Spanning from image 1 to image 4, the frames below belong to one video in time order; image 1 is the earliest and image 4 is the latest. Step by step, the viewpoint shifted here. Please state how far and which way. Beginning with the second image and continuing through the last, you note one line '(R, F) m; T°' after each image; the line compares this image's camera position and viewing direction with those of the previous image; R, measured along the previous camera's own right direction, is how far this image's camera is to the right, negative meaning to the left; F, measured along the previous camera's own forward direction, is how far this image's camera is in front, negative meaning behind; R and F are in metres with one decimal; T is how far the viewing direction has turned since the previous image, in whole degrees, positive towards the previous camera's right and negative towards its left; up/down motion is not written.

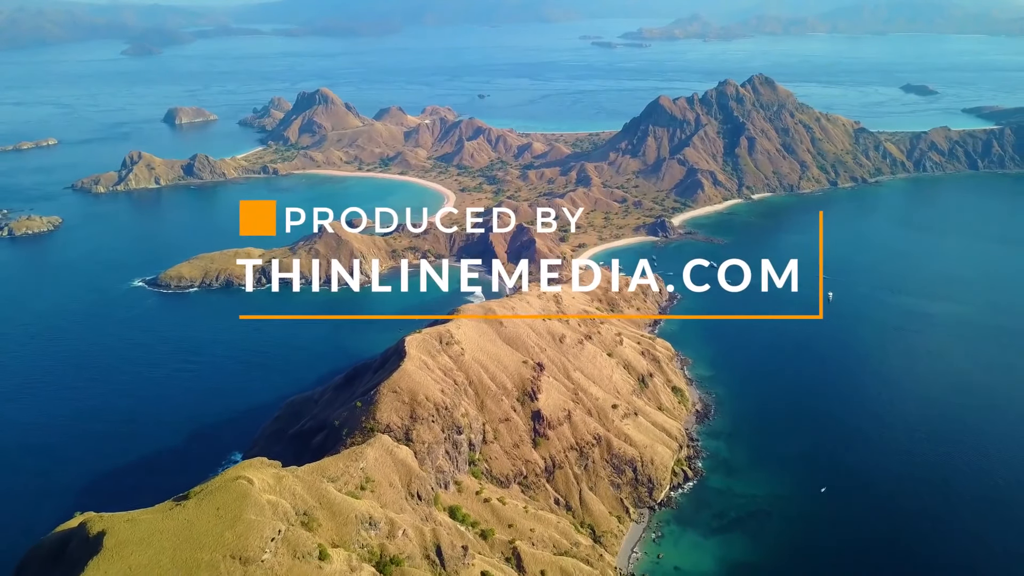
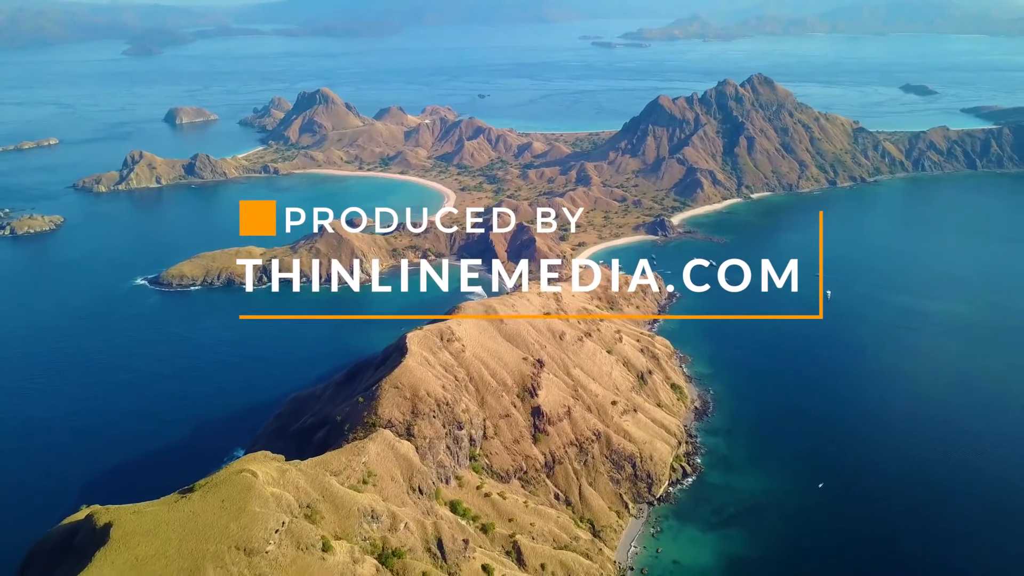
(0.0, -0.7) m; 0°
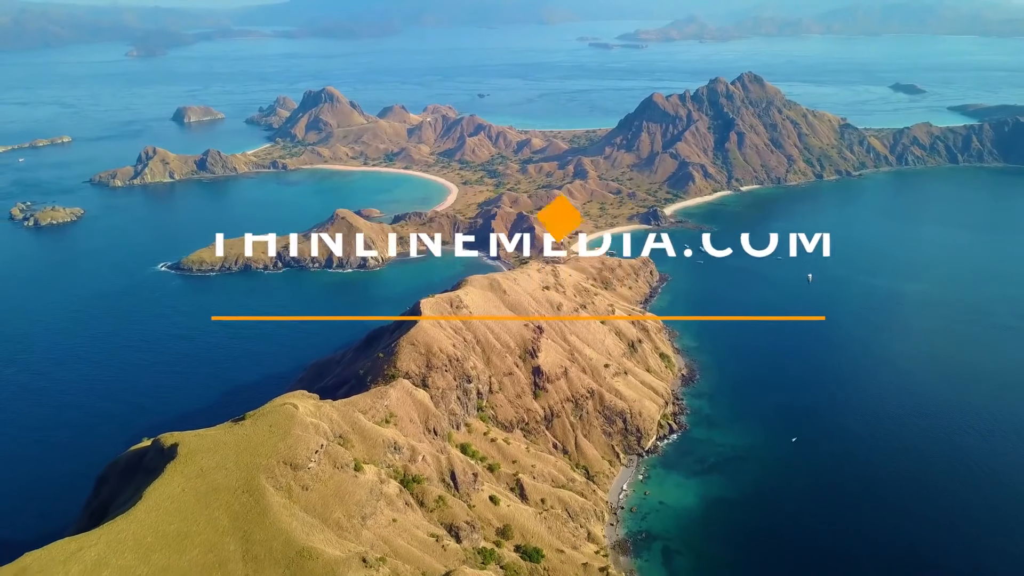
(-0.5, -7.9) m; 0°
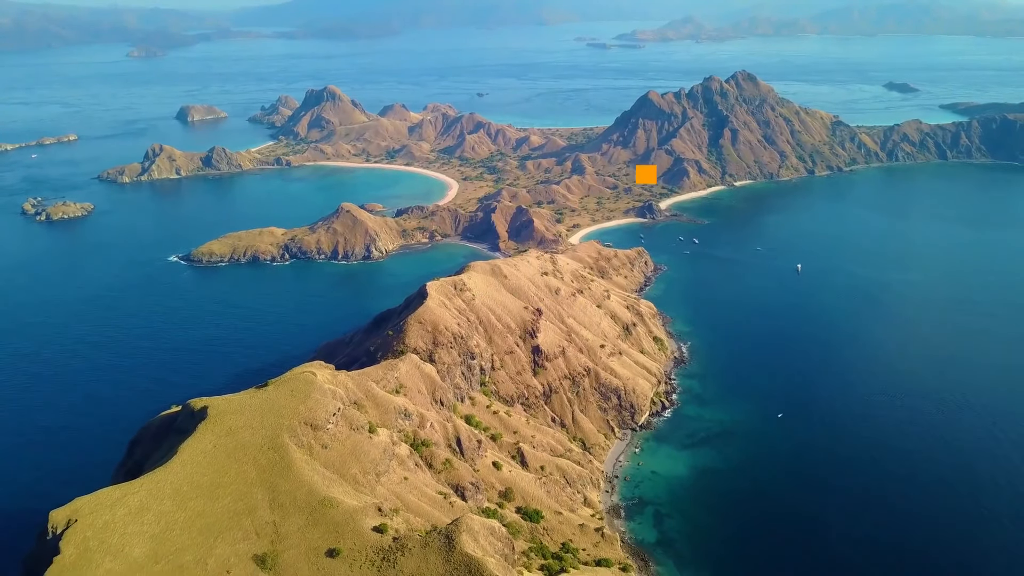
(-0.3, -4.7) m; 0°
